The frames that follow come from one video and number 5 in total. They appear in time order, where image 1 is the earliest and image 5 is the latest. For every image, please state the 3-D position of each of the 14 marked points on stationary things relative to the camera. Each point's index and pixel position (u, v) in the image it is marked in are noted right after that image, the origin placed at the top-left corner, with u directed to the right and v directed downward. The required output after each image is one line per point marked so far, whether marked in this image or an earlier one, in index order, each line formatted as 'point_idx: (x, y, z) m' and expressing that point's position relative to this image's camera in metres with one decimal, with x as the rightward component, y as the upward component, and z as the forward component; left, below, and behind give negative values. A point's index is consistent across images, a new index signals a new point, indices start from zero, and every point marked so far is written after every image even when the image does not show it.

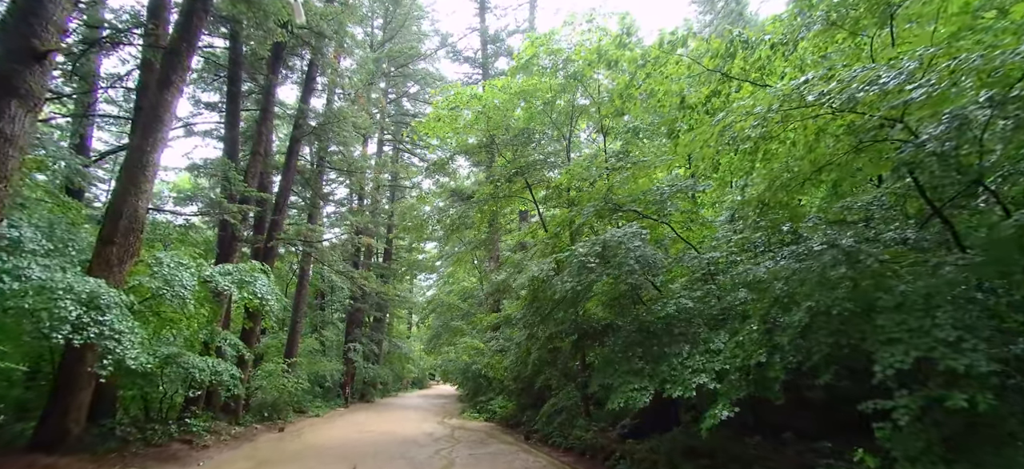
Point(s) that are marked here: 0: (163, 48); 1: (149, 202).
0: (-5.3, +2.8, +7.0) m
1: (-5.3, +0.5, +6.8) m
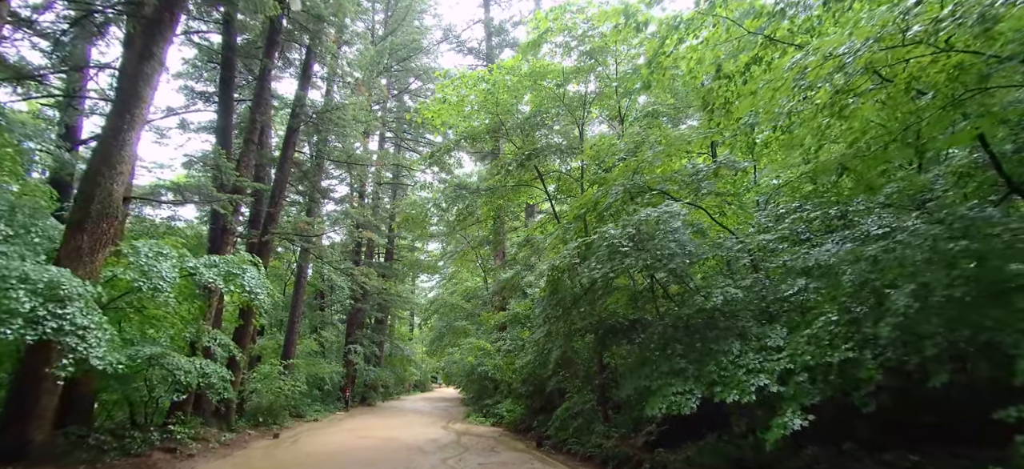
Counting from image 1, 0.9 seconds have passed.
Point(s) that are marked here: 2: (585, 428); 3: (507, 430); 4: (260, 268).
0: (-5.1, +3.0, +6.4) m
1: (-5.1, +0.7, +6.1) m
2: (+1.4, -3.6, +8.4) m
3: (-0.1, -5.1, +11.9) m
4: (-4.1, -0.5, +7.4) m
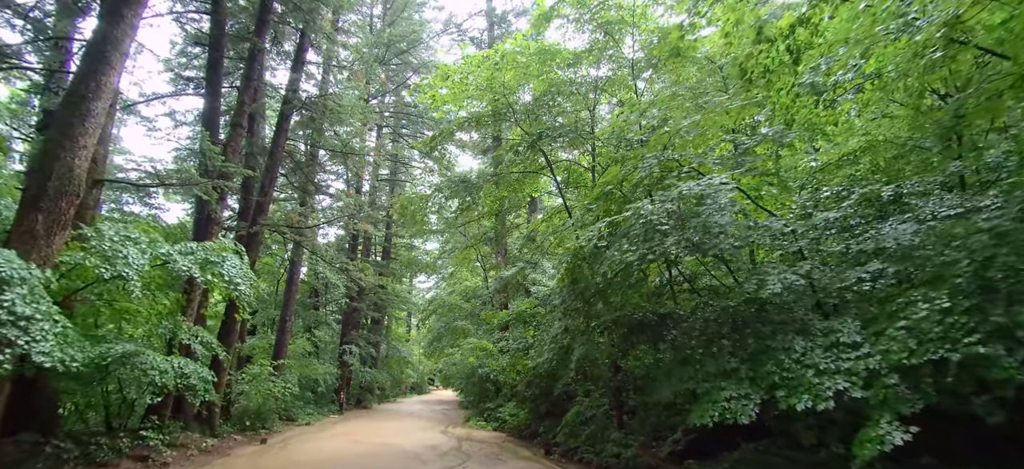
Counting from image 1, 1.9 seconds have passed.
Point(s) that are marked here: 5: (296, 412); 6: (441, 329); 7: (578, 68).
0: (-4.9, +3.2, +5.7) m
1: (-5.0, +0.9, +5.5) m
2: (+1.5, -3.4, +7.8) m
3: (0.0, -4.9, +11.2) m
4: (-3.9, -0.3, +6.8) m
5: (-6.6, -5.4, +14.1) m
6: (-2.9, -3.8, +18.5) m
7: (+1.3, +3.3, +9.2) m
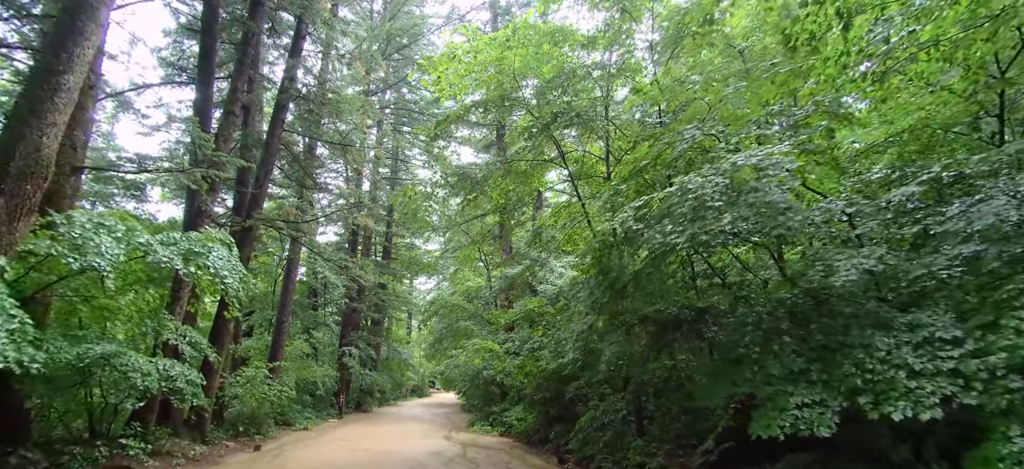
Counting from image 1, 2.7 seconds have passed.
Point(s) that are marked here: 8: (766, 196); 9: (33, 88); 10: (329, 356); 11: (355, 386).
0: (-4.8, +3.3, +5.2) m
1: (-4.8, +1.0, +4.9) m
2: (+1.7, -3.3, +7.2) m
3: (+0.2, -4.8, +10.6) m
4: (-3.8, -0.2, +6.2) m
5: (-6.4, -5.3, +13.6) m
6: (-2.7, -3.7, +17.9) m
7: (+1.5, +3.4, +8.6) m
8: (+1.9, +0.3, +3.5) m
9: (-5.0, +1.5, +4.9) m
10: (-7.3, -4.8, +18.4) m
11: (-6.4, -6.2, +18.8) m
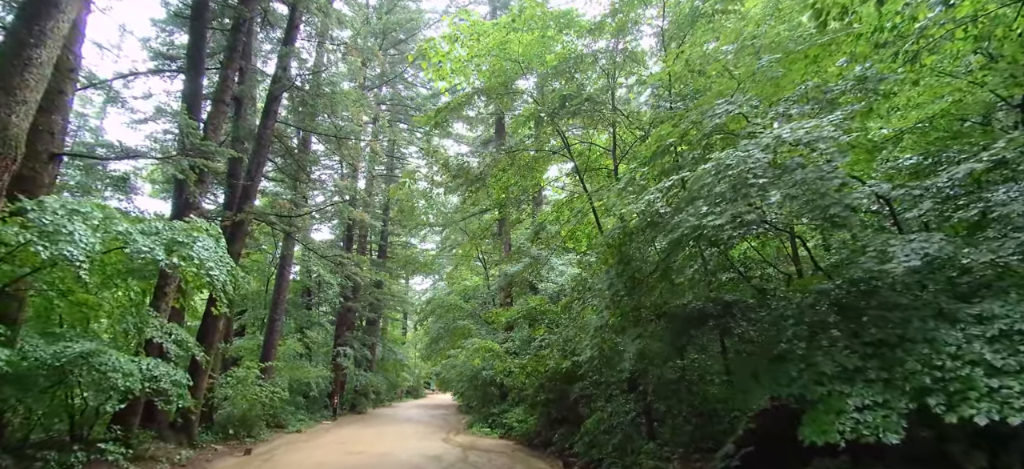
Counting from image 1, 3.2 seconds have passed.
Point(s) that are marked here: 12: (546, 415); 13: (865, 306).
0: (-4.6, +3.5, +4.8) m
1: (-4.7, +1.1, +4.5) m
2: (+1.7, -3.2, +6.9) m
3: (+0.2, -4.7, +10.3) m
4: (-3.7, -0.1, +5.8) m
5: (-6.4, -5.2, +13.1) m
6: (-2.7, -3.6, +17.5) m
7: (+1.6, +3.5, +8.3) m
8: (+2.0, +0.4, +3.2) m
9: (-4.9, +1.6, +4.5) m
10: (-7.4, -4.7, +18.0) m
11: (-6.5, -6.1, +18.3) m
12: (+0.7, -3.7, +9.5) m
13: (+2.3, -0.5, +3.1) m
